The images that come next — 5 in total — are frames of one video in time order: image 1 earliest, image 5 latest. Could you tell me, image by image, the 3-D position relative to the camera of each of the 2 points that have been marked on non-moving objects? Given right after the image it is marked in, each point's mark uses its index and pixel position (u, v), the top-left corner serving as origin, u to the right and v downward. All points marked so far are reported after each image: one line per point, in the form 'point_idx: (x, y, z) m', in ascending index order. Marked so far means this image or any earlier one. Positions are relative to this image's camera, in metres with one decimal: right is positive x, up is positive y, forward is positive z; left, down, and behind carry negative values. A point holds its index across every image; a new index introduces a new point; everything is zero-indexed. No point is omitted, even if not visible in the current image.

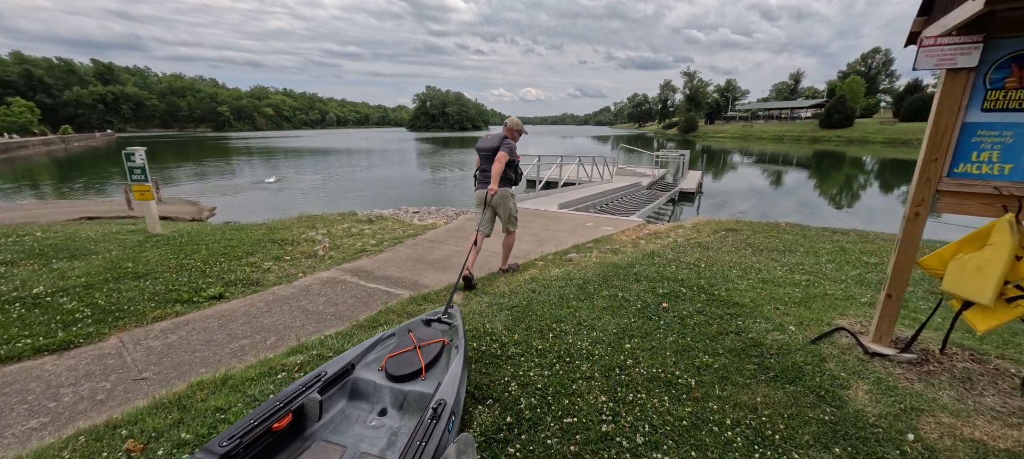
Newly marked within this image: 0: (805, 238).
0: (+4.8, -0.1, +6.3) m
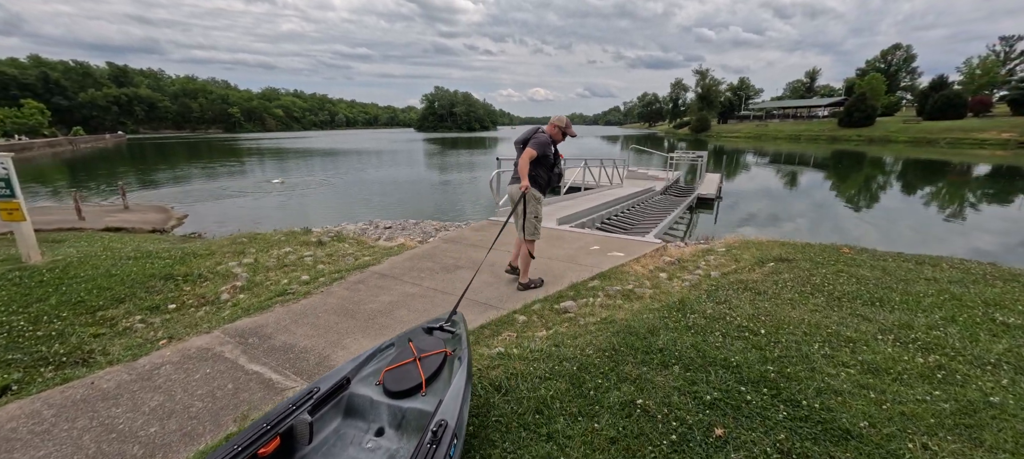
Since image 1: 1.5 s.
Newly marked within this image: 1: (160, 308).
0: (+4.5, -0.5, +4.6) m
1: (-3.5, -0.8, +3.9) m
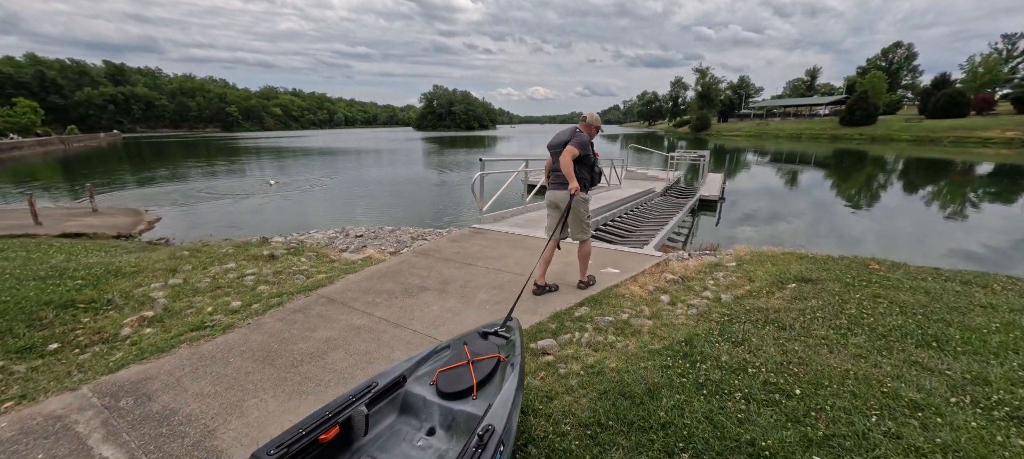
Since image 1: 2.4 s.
0: (+4.2, -0.7, +3.9) m
1: (-3.8, -1.0, +3.1) m
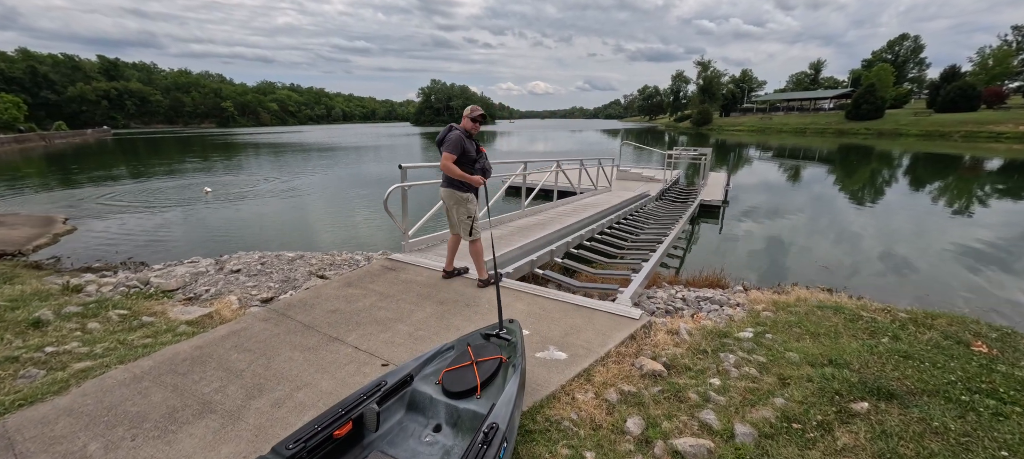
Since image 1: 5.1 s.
0: (+3.3, -1.2, +2.0) m
1: (-4.7, -1.4, +1.2) m
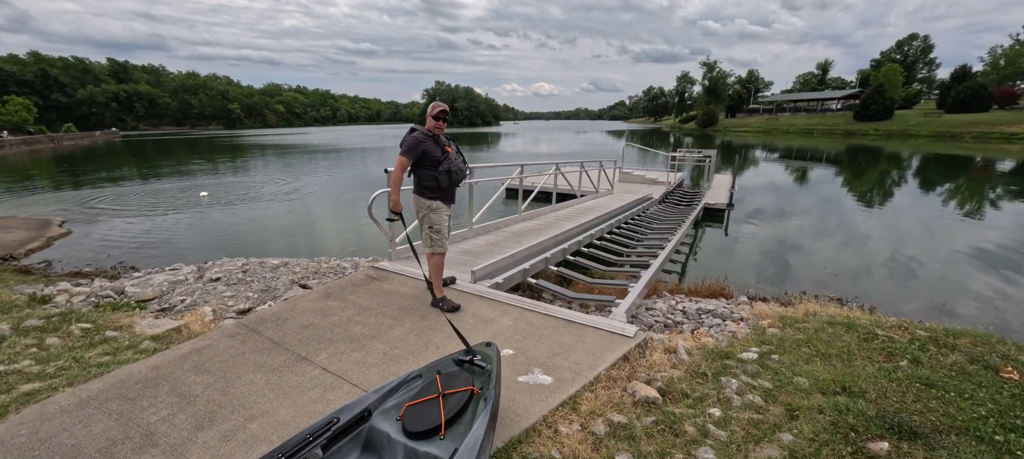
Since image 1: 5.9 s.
0: (+3.1, -1.3, +1.7) m
1: (-4.9, -1.5, +1.0) m
